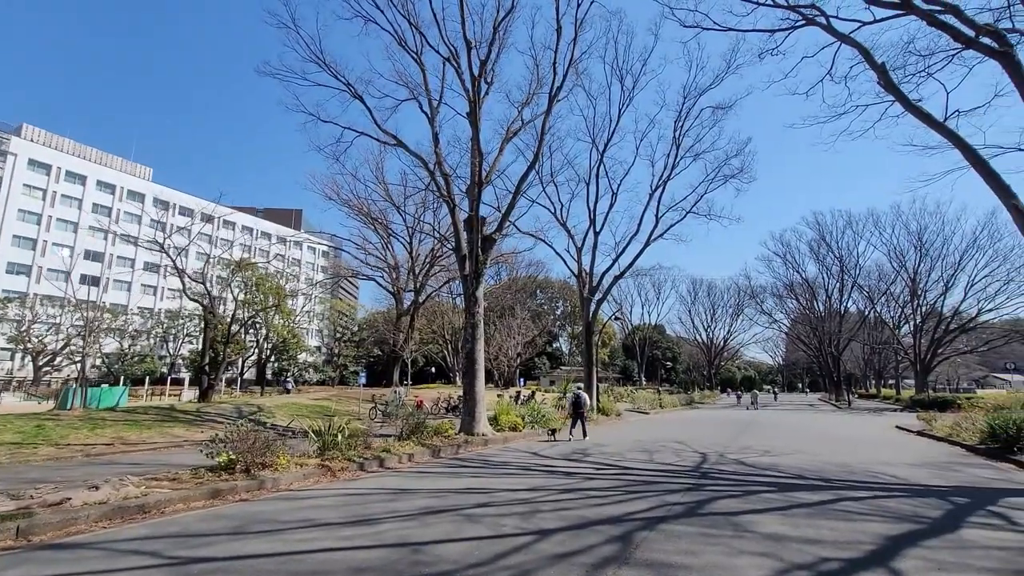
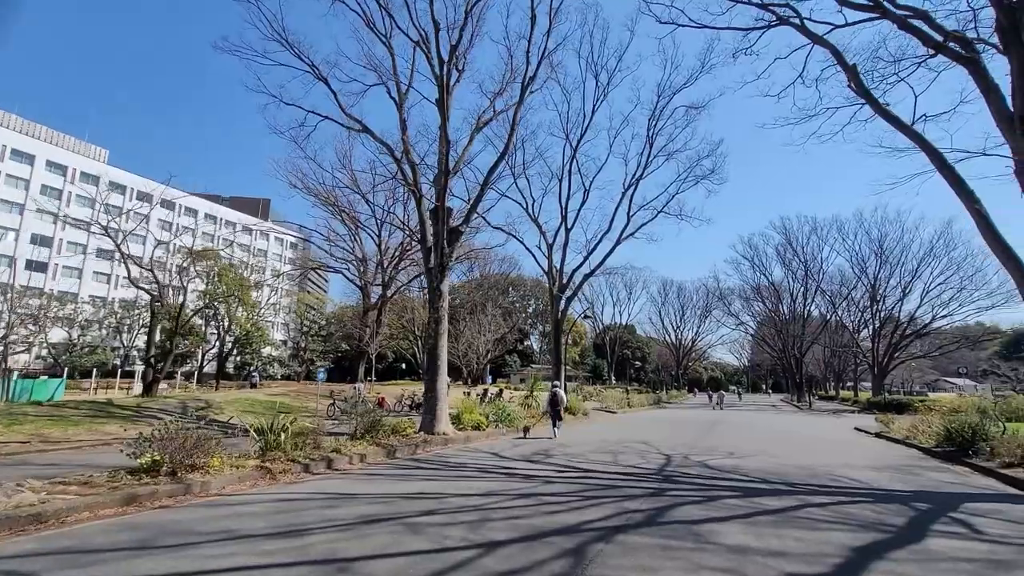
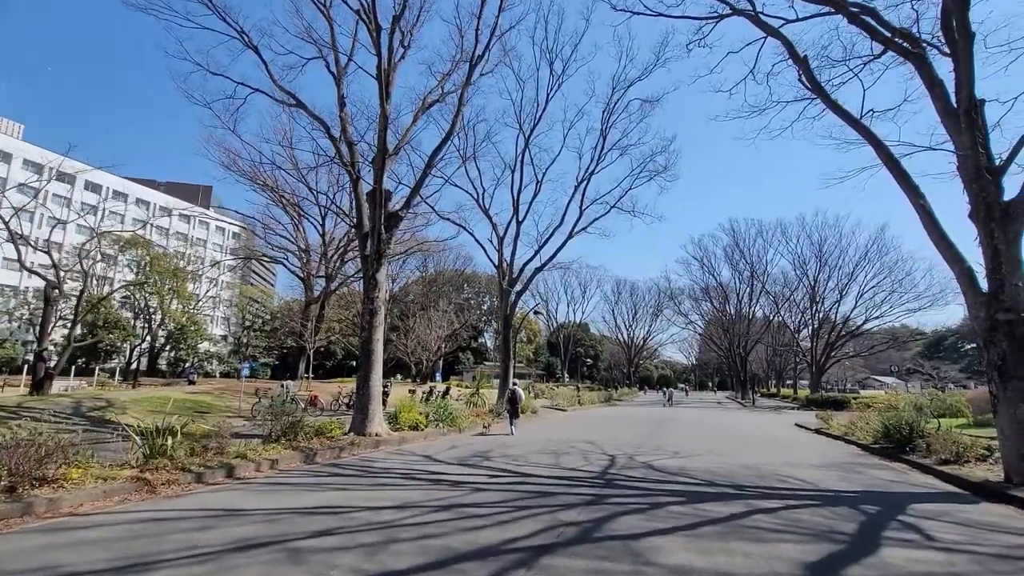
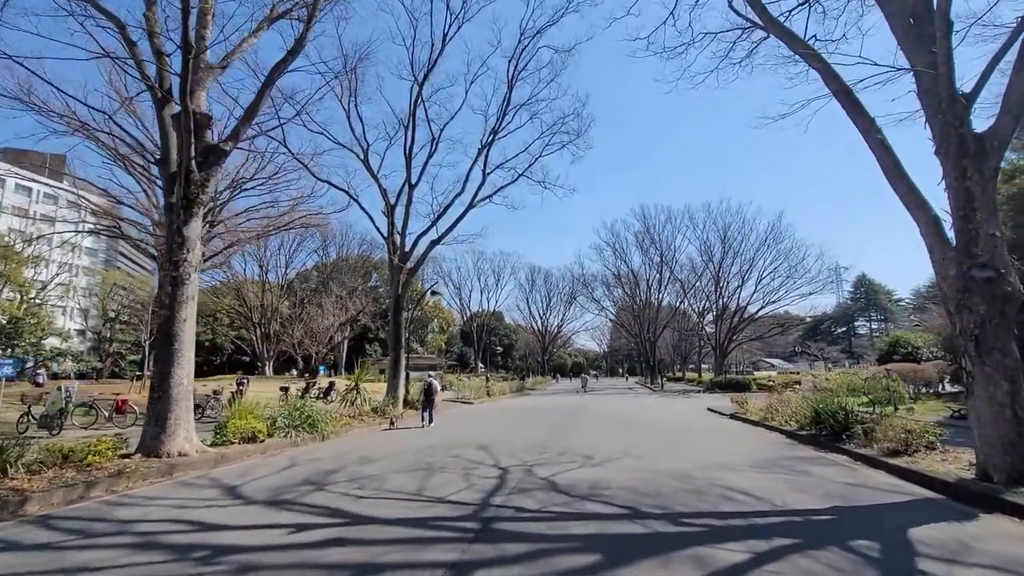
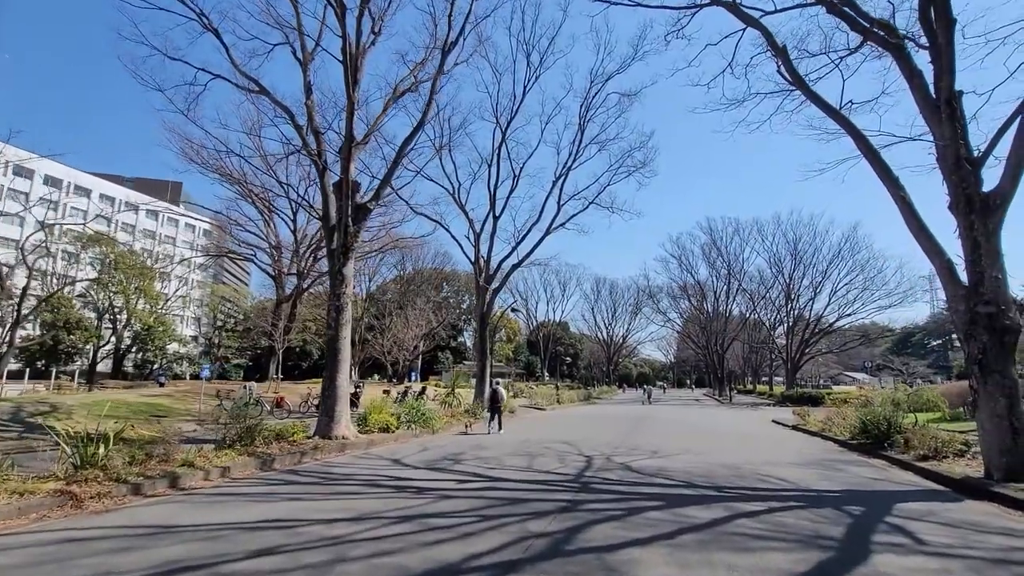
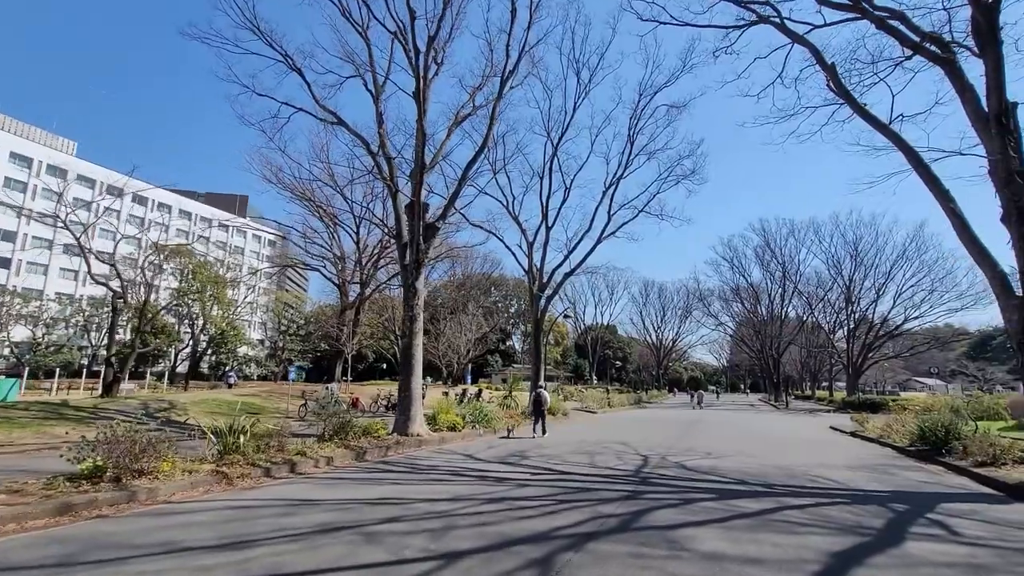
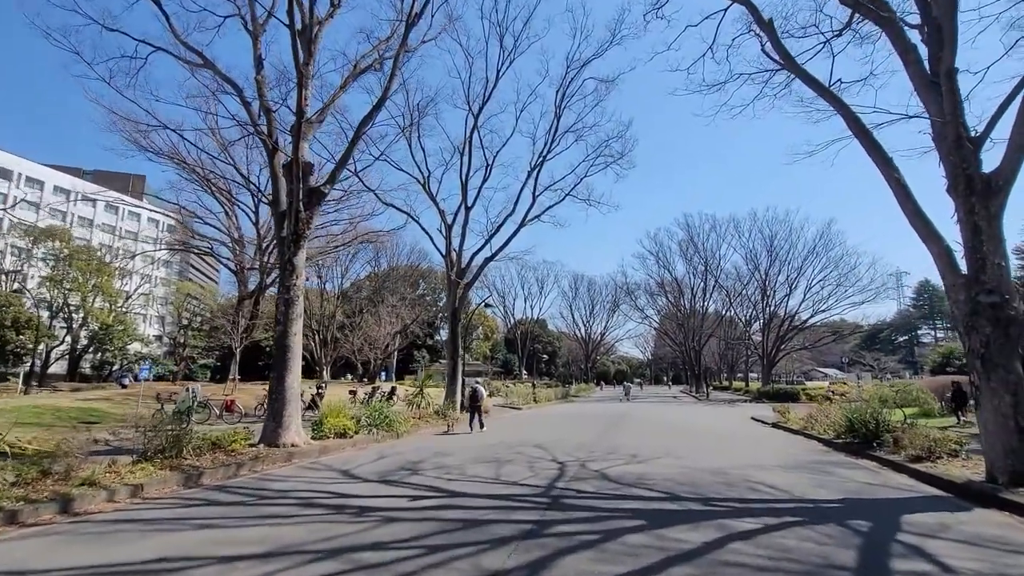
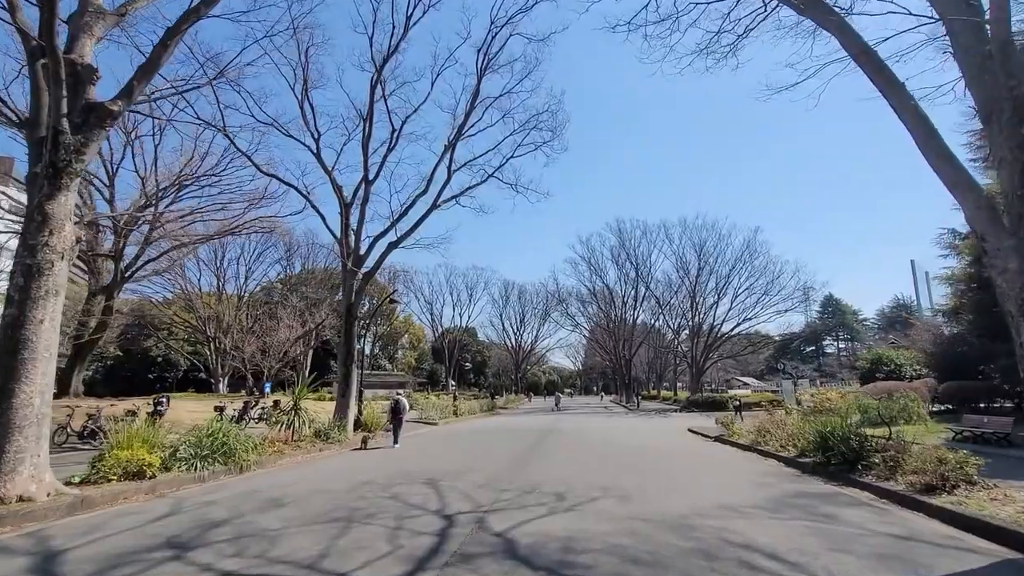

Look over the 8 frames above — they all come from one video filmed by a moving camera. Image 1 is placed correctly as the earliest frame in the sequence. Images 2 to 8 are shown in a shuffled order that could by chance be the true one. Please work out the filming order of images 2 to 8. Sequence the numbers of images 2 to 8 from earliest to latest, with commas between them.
2, 6, 3, 5, 7, 4, 8
